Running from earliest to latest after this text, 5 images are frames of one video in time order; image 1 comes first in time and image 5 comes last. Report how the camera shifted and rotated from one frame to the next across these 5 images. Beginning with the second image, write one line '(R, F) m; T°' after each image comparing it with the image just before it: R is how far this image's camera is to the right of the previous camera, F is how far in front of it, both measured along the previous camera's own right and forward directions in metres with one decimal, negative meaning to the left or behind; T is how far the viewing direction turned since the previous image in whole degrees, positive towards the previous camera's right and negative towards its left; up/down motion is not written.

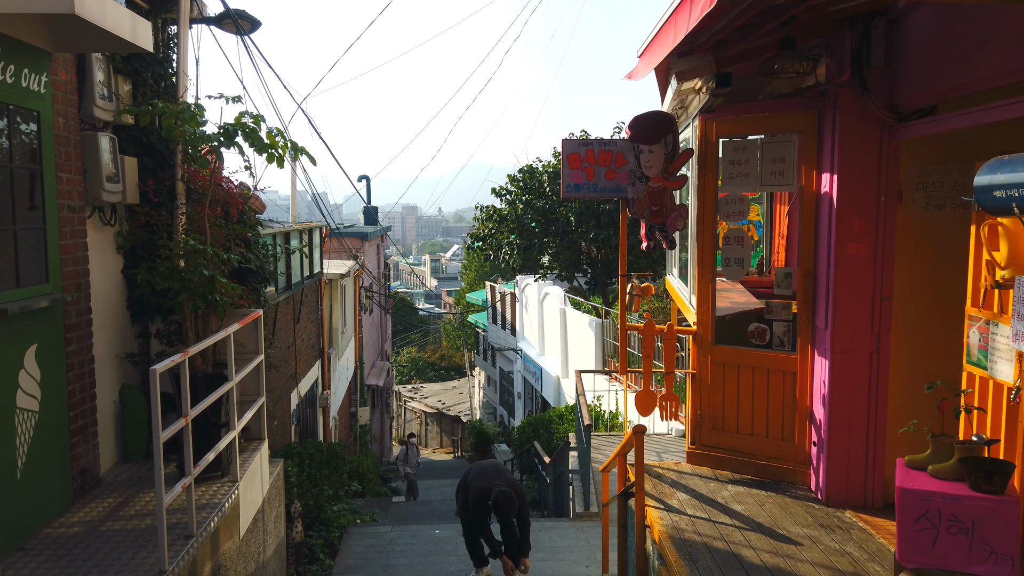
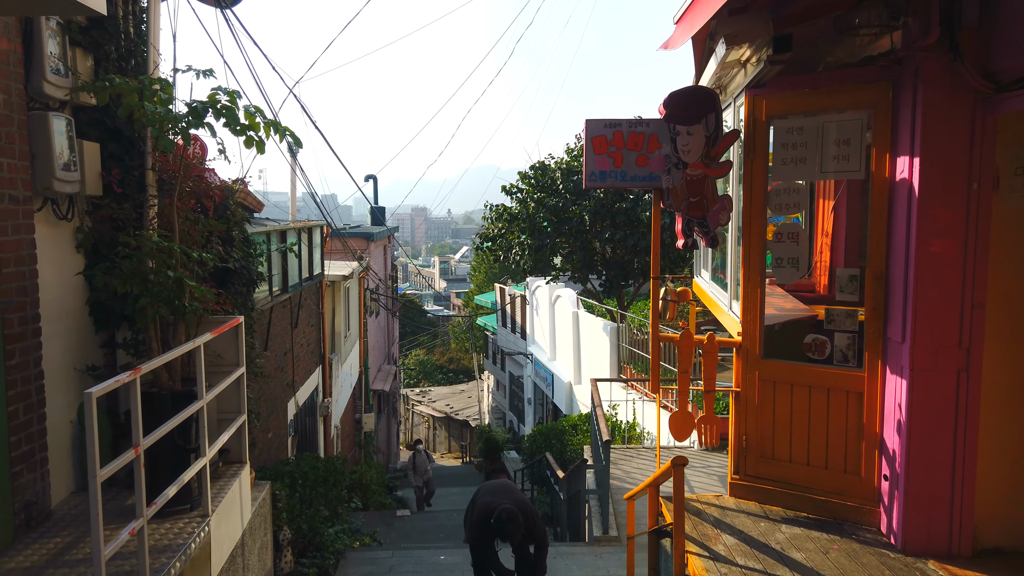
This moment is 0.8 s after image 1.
(0.0, +0.7) m; -1°
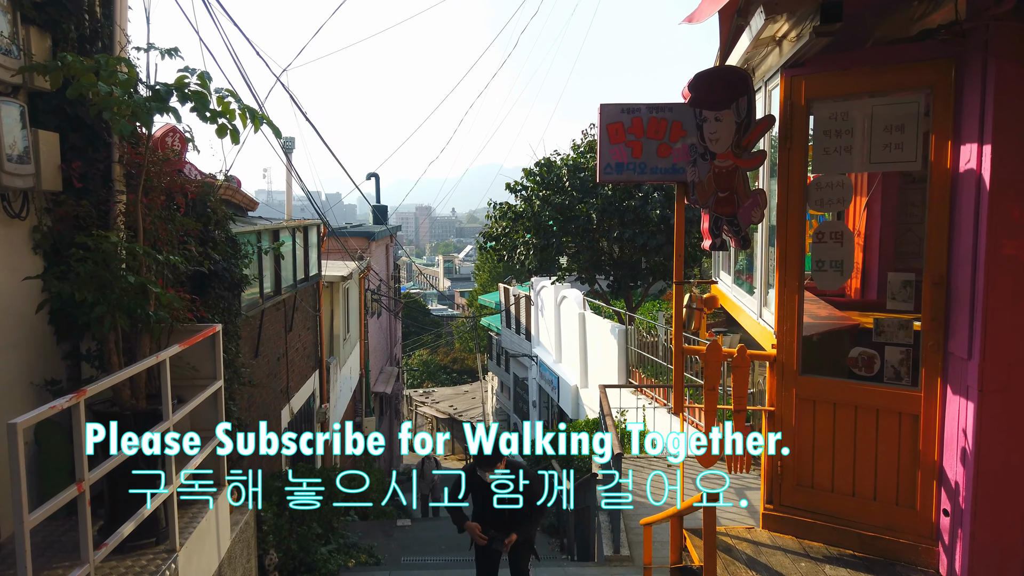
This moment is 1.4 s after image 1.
(0.0, +0.5) m; 0°
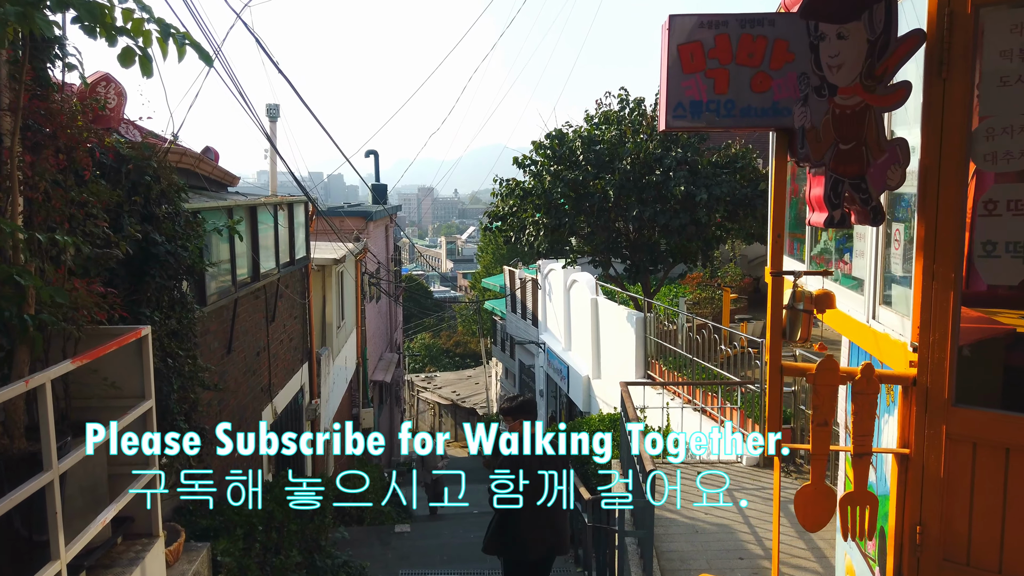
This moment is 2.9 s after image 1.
(-0.1, +1.1) m; 0°
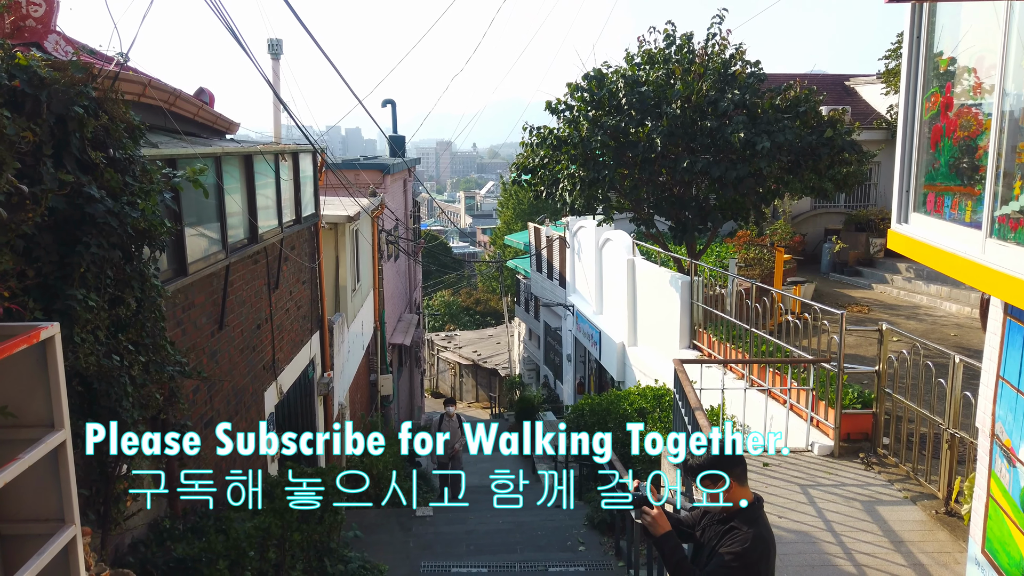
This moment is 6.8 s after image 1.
(-0.2, +1.1) m; -1°
